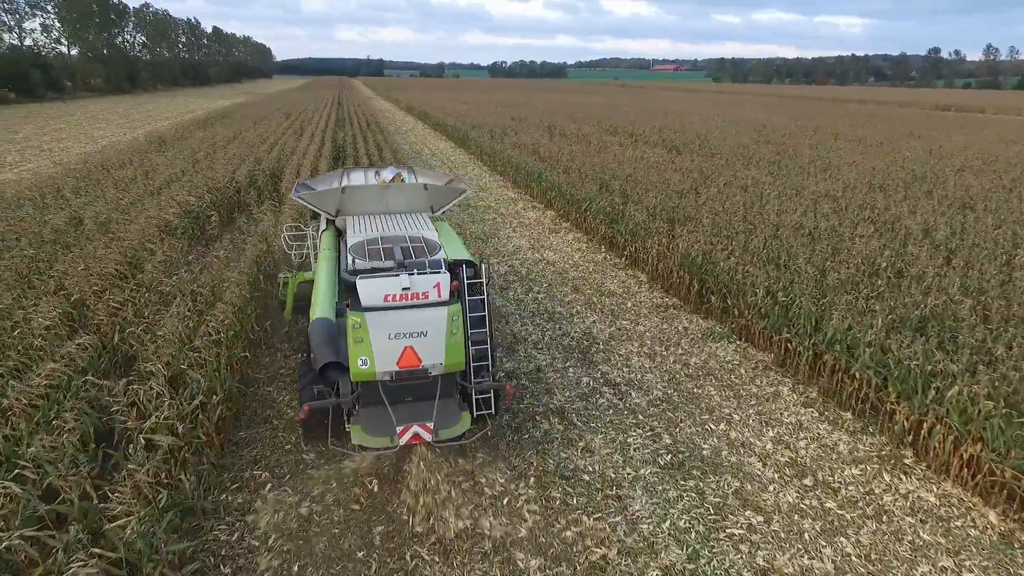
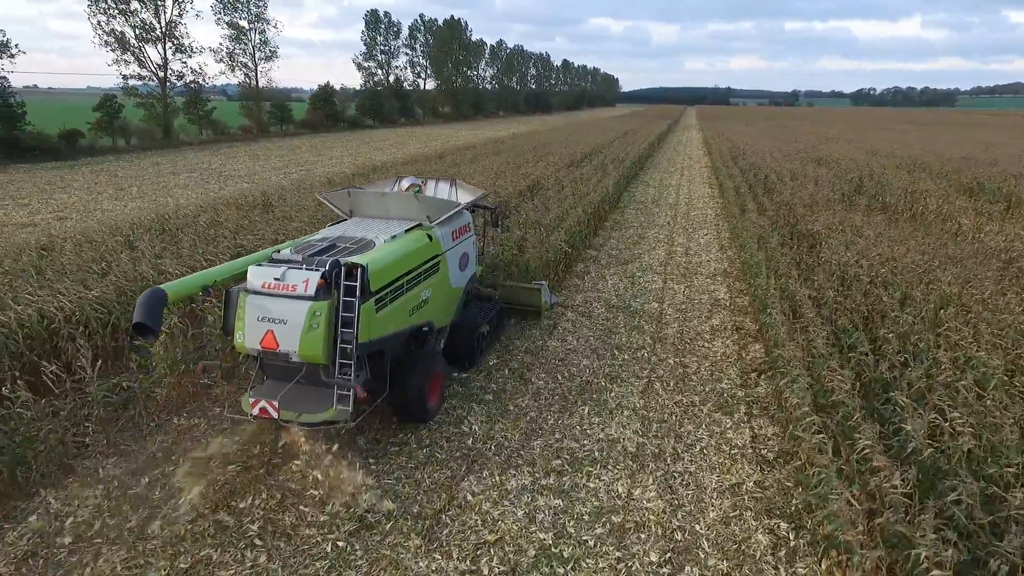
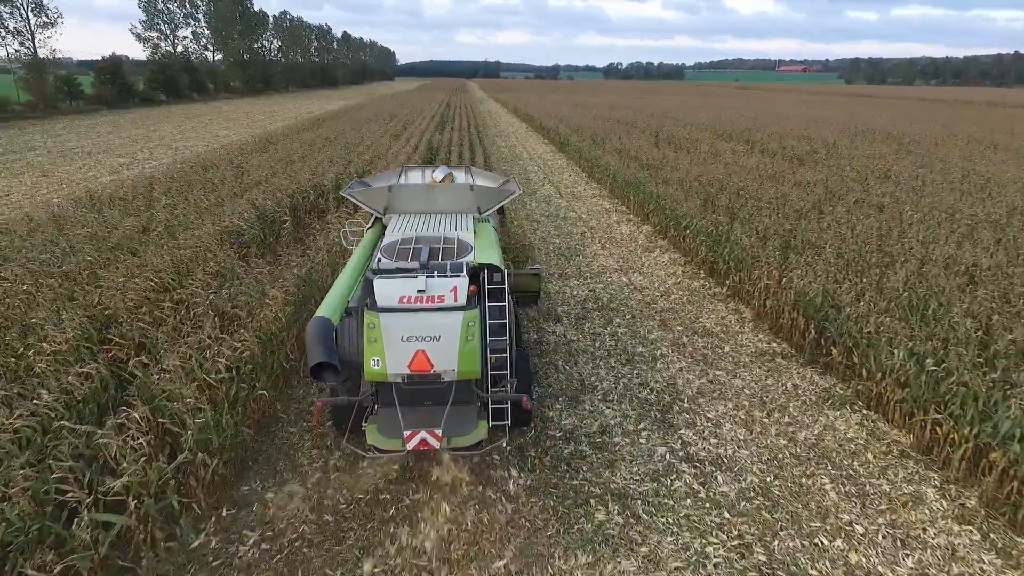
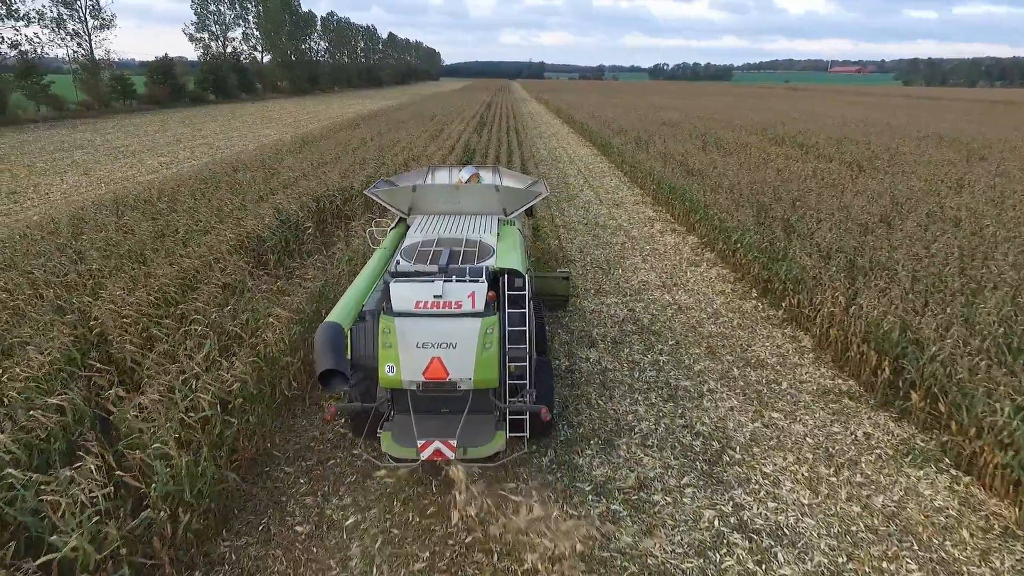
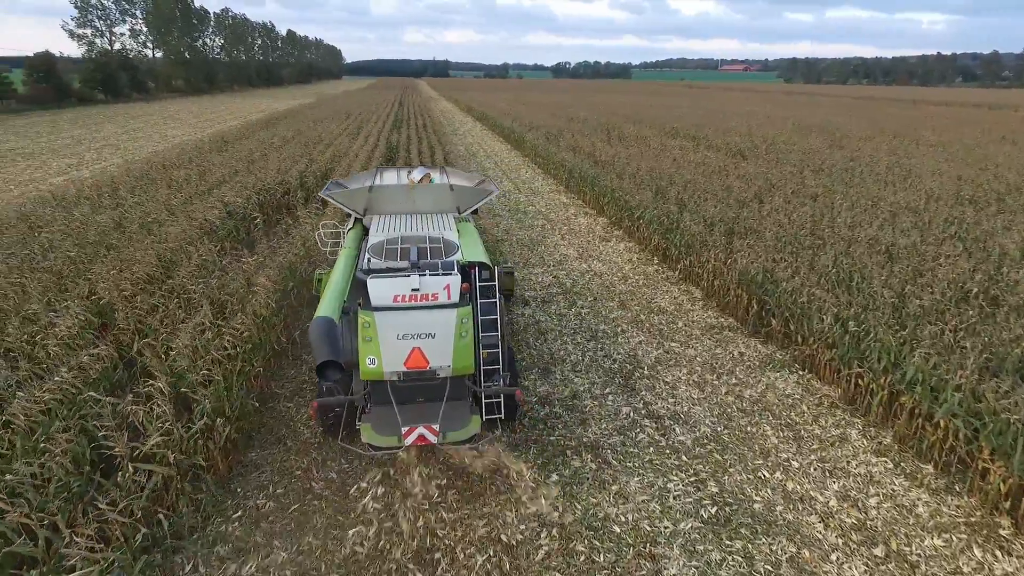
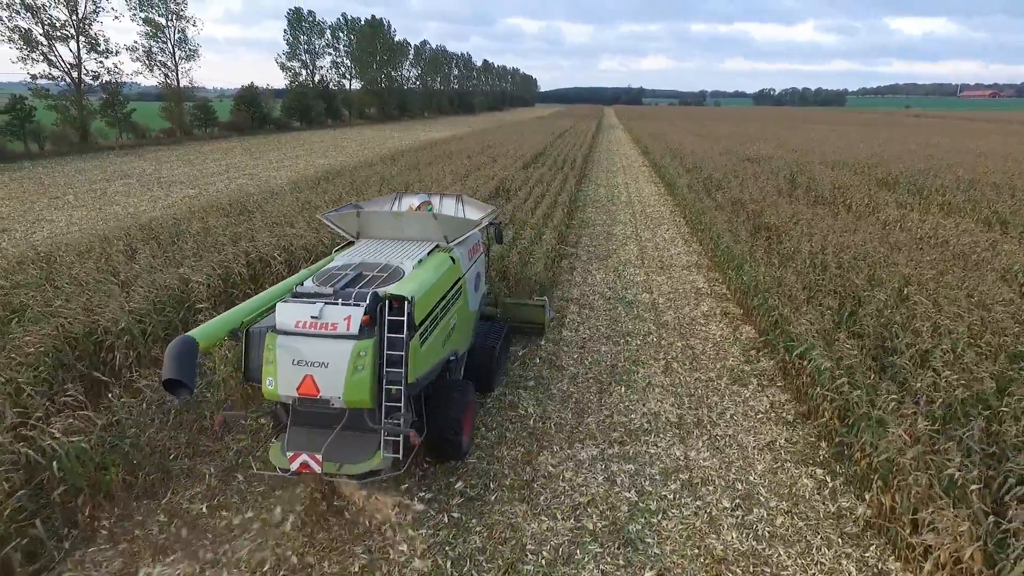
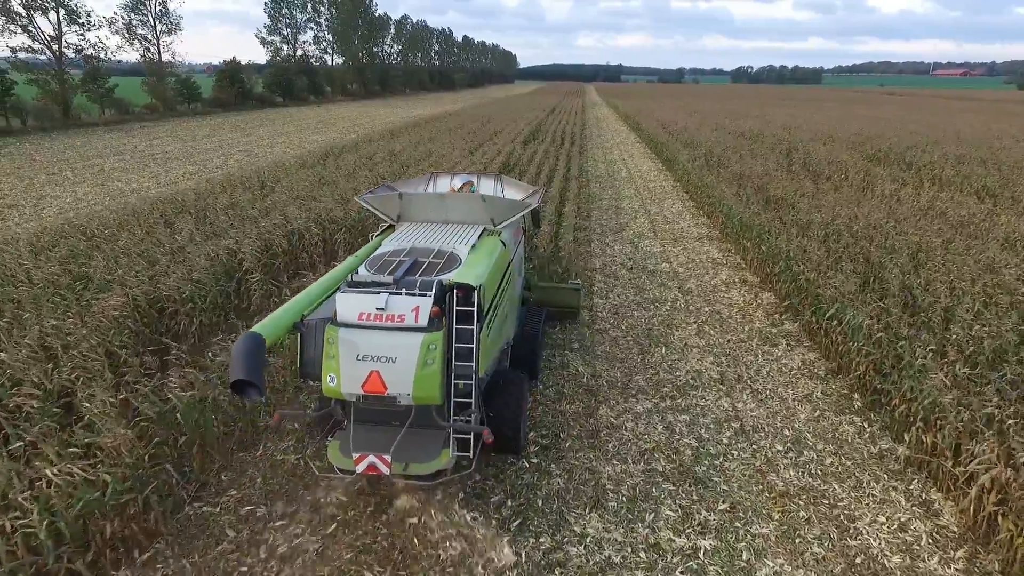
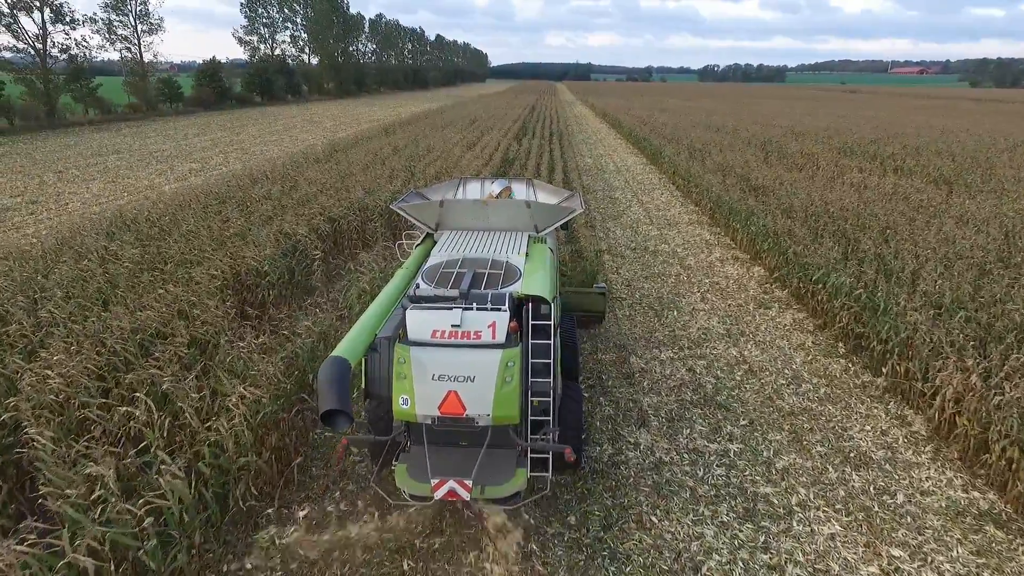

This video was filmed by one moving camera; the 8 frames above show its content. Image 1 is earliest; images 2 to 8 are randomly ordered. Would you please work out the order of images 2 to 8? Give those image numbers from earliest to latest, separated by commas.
5, 3, 4, 8, 7, 6, 2
